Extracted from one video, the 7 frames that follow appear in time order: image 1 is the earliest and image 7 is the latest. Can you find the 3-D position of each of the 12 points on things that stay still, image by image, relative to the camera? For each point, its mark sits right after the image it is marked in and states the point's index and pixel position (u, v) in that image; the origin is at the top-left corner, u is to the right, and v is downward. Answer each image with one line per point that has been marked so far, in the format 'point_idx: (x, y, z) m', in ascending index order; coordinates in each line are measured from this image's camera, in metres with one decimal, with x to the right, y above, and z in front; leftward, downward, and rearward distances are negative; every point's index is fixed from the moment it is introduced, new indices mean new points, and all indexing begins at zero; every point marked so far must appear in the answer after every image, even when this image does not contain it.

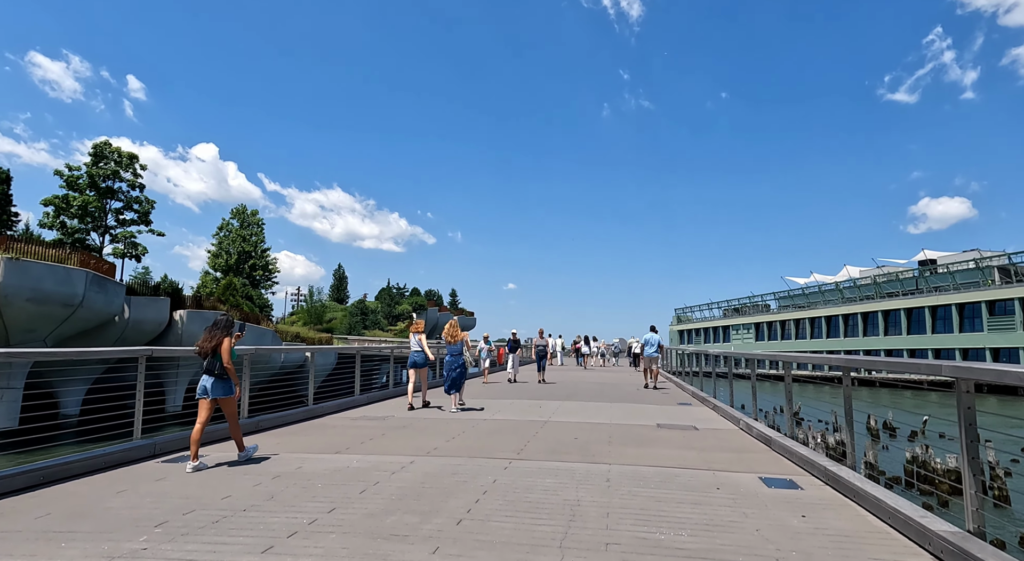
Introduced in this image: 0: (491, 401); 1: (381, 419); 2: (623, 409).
0: (-0.4, -2.4, +10.9) m
1: (-2.1, -2.2, +8.8) m
2: (+2.0, -2.4, +10.2) m
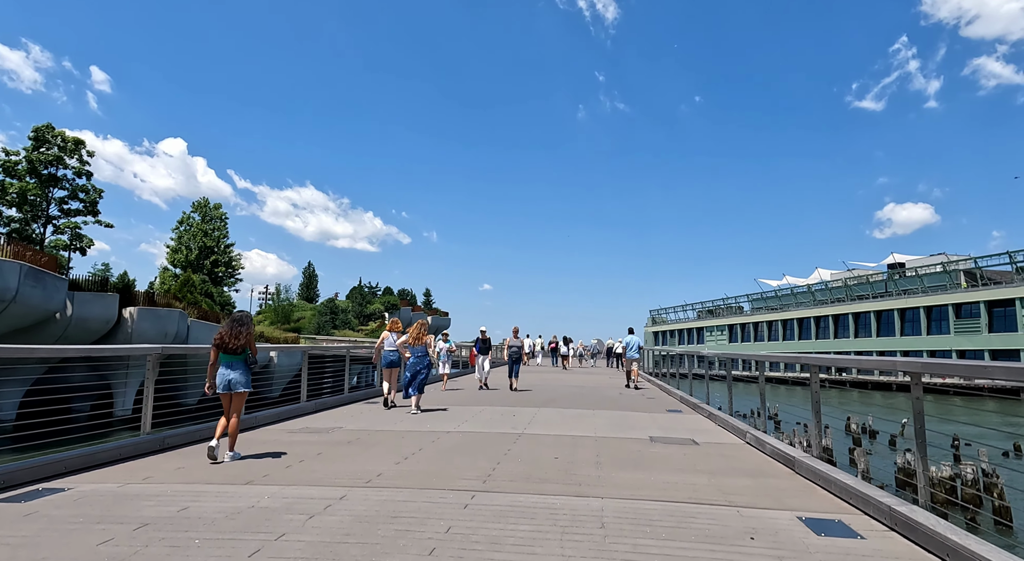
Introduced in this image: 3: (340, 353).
0: (-1.0, -2.2, +9.6) m
1: (-2.5, -2.0, +7.4) m
2: (+1.5, -2.2, +9.0) m
3: (-4.3, -1.8, +13.8) m
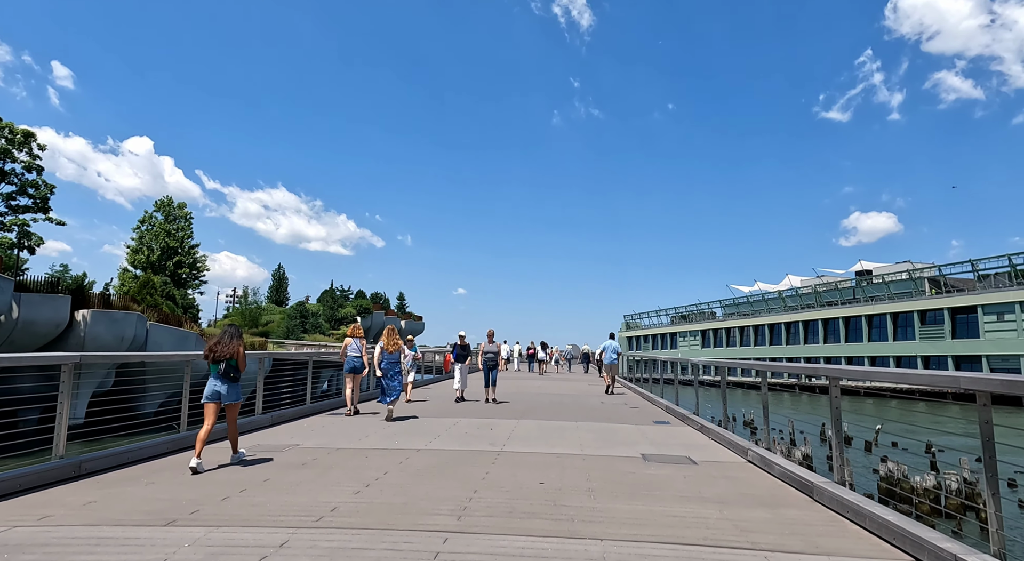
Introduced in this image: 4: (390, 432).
0: (-1.3, -2.3, +8.8) m
1: (-2.8, -2.0, +6.6) m
2: (+1.2, -2.3, +8.3) m
3: (-4.9, -1.8, +12.9) m
4: (-1.7, -2.1, +7.7) m
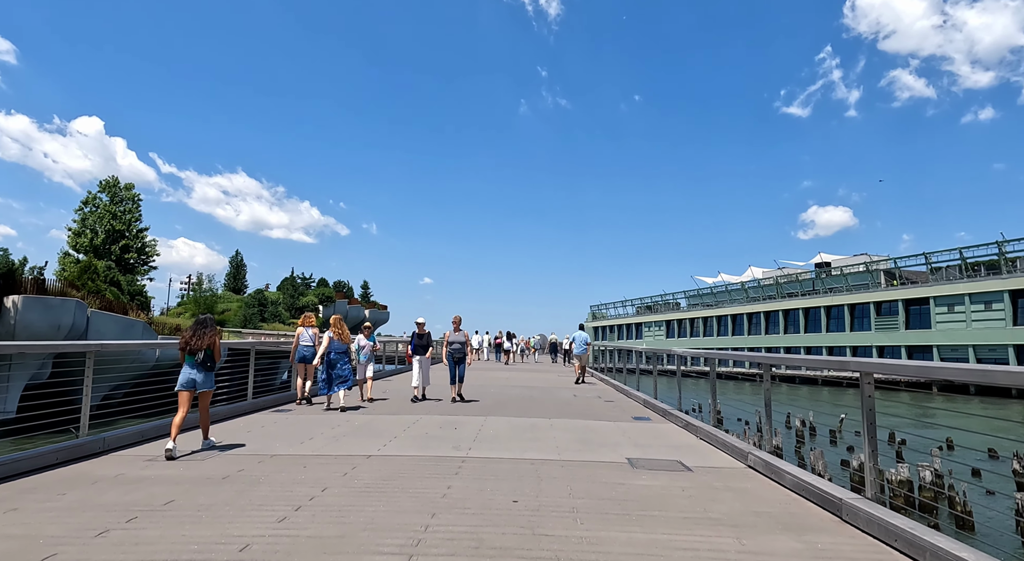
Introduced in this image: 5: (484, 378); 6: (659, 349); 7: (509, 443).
0: (-1.8, -2.0, +7.9) m
1: (-3.1, -1.8, +5.5) m
2: (+0.7, -2.0, +7.5) m
3: (-5.6, -1.5, +11.7) m
4: (-2.1, -1.9, +6.7) m
5: (-0.8, -2.8, +15.8) m
6: (+4.2, -2.0, +16.3) m
7: (0.0, -1.9, +6.3) m
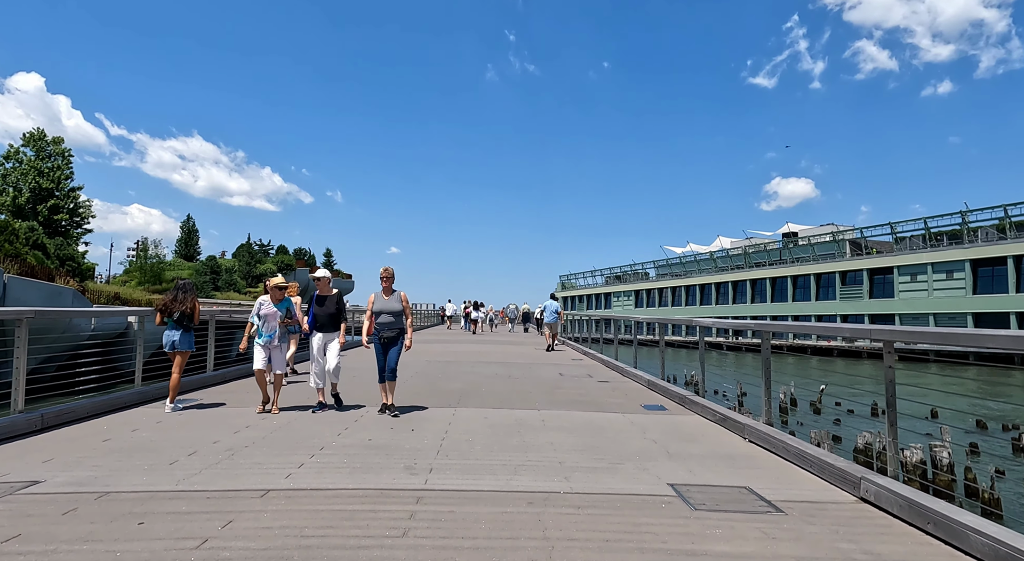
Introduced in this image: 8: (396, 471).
0: (-2.0, -1.4, +5.8) m
1: (-3.2, -1.3, +3.3) m
2: (+0.5, -1.5, +5.5) m
3: (-6.0, -0.7, +9.3) m
4: (-2.3, -1.4, +4.6) m
5: (-1.5, -1.8, +13.8) m
6: (+3.5, -1.0, +14.5) m
7: (-0.2, -1.4, +4.3) m
8: (-0.8, -1.4, +3.9) m
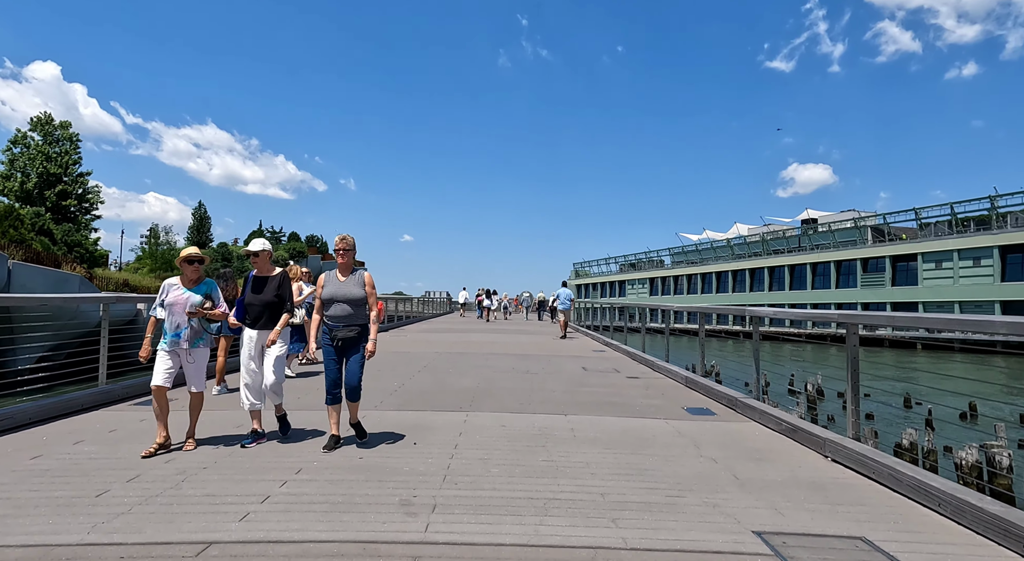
0: (-1.8, -1.2, +4.8) m
1: (-3.1, -1.2, +2.4) m
2: (+0.7, -1.3, +4.6) m
3: (-5.8, -0.4, +8.5) m
4: (-2.1, -1.2, +3.7) m
5: (-1.1, -1.4, +12.9) m
6: (+3.9, -0.6, +13.5) m
7: (0.0, -1.2, +3.3) m
8: (-0.7, -1.2, +3.0) m
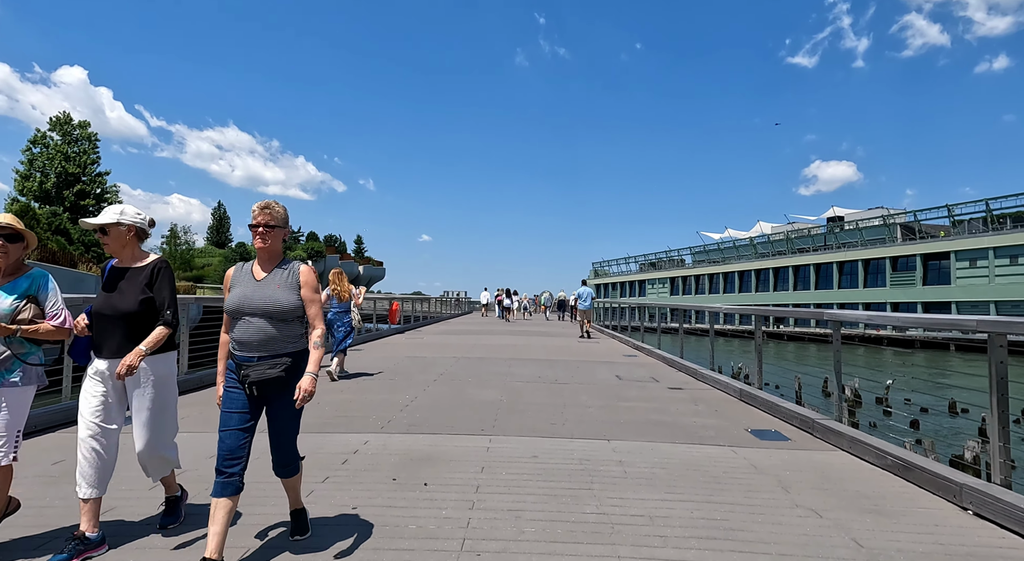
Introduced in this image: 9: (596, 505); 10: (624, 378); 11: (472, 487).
0: (-1.6, -1.2, +4.0) m
1: (-2.9, -1.2, +1.6) m
2: (+0.9, -1.3, +3.6) m
3: (-5.4, -0.4, +7.7) m
4: (-1.9, -1.2, +2.8) m
5: (-0.7, -1.4, +12.0) m
6: (+4.3, -0.6, +12.4) m
7: (+0.2, -1.2, +2.4) m
8: (-0.5, -1.2, +2.1) m
9: (+0.5, -1.2, +3.1) m
10: (+1.6, -1.4, +7.8) m
11: (-0.2, -1.2, +3.3) m
